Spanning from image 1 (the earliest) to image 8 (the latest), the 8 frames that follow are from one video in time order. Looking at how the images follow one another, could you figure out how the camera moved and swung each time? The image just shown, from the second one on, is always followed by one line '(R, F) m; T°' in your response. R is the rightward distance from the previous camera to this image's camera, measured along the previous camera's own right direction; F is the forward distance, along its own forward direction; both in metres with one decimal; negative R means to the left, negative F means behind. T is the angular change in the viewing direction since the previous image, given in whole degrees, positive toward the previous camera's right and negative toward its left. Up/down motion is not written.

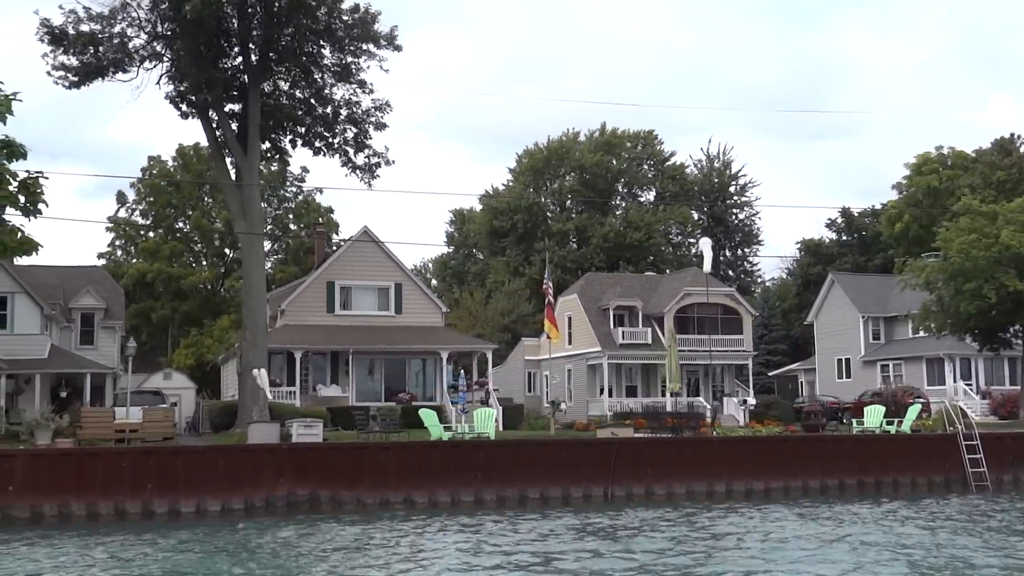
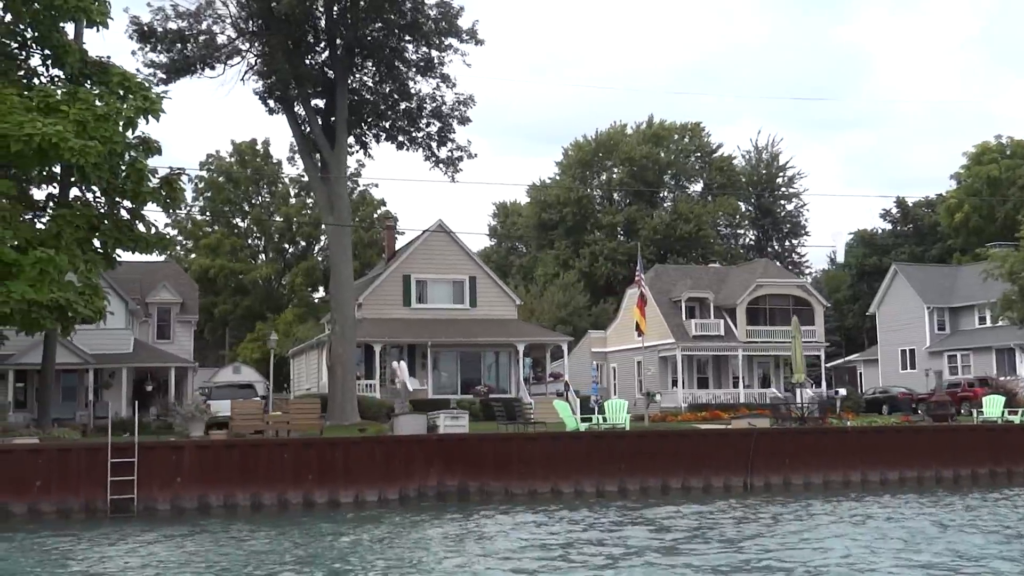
(-2.6, -0.2) m; -1°
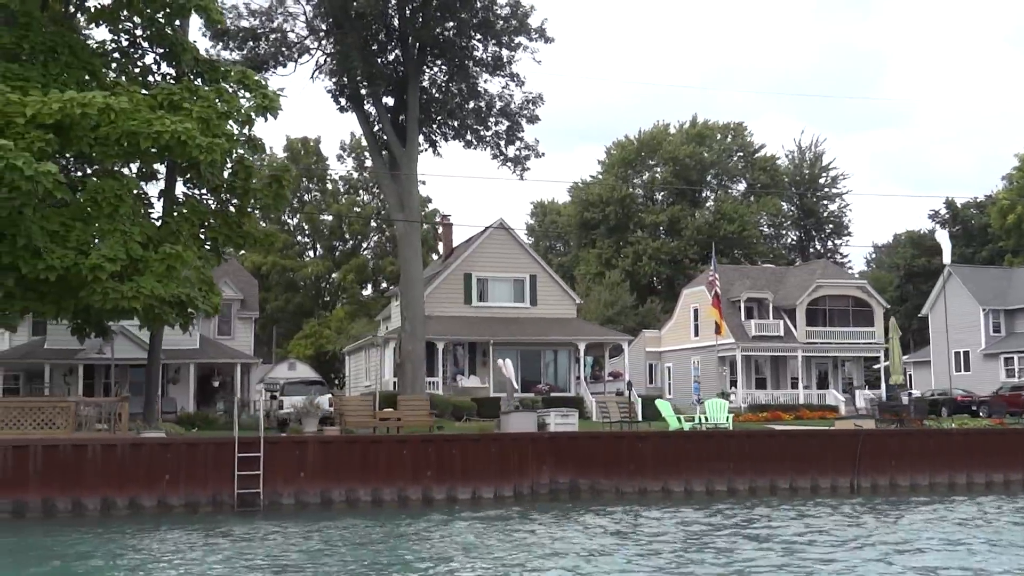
(-1.9, -0.1) m; -1°
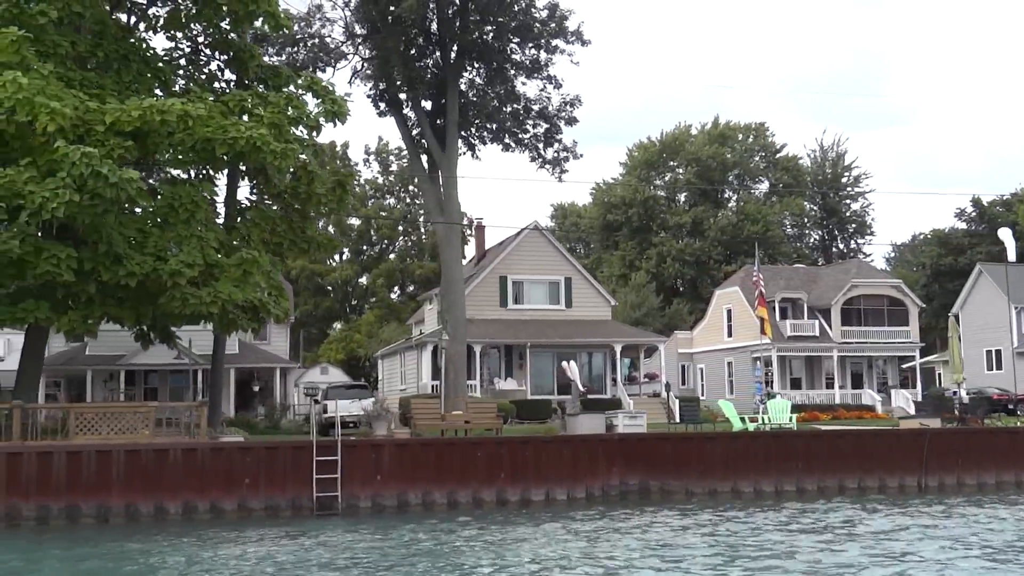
(-1.2, -0.1) m; -1°
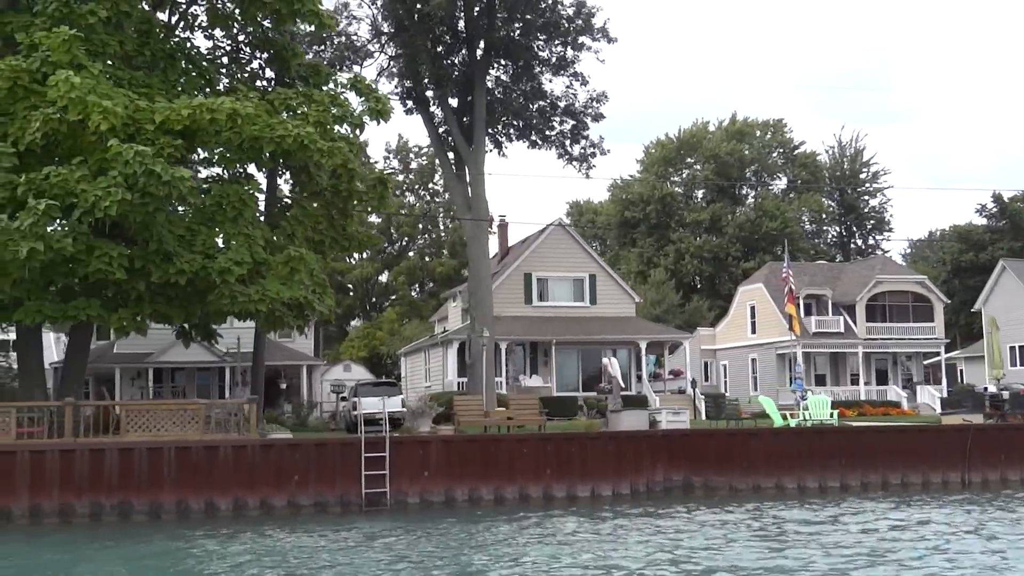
(-0.7, 0.0) m; -1°
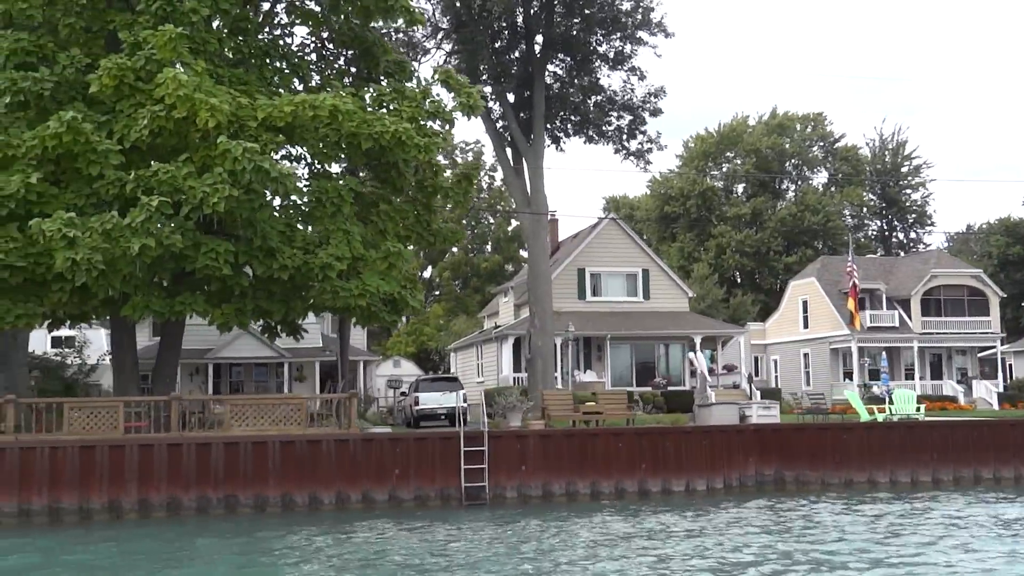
(-1.4, -0.1) m; -1°
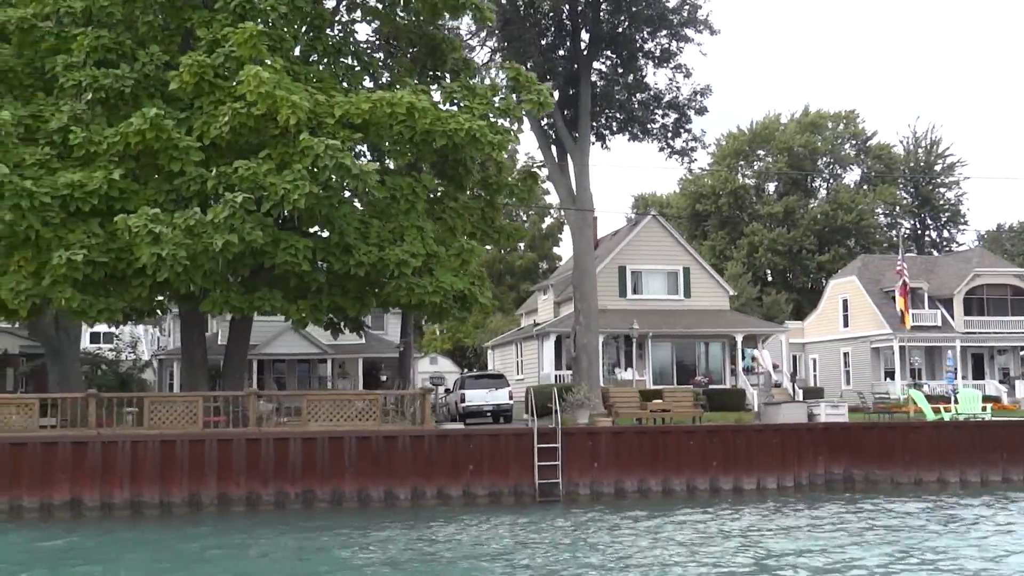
(-1.0, 0.0) m; -1°
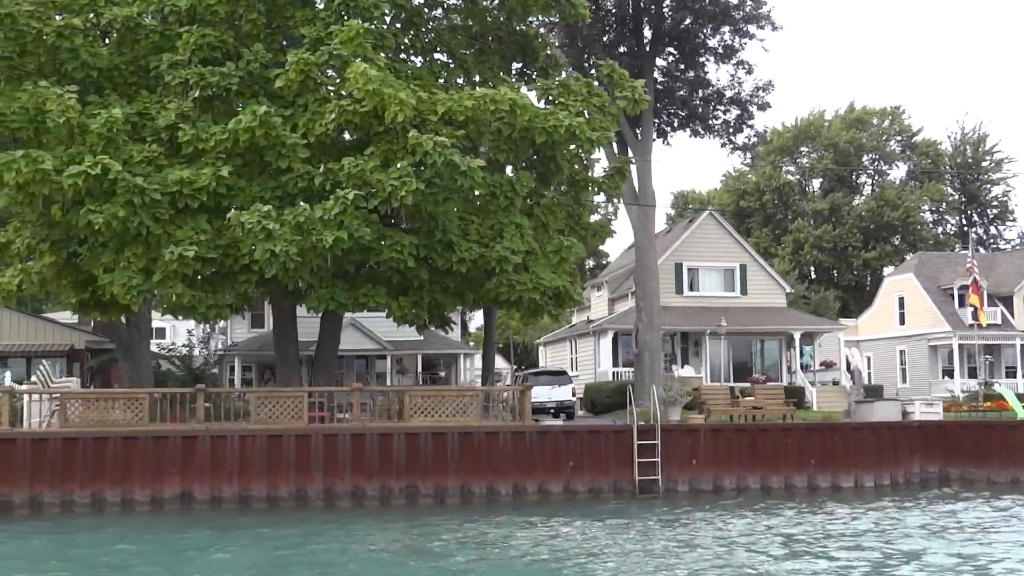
(-1.3, -0.1) m; -1°
